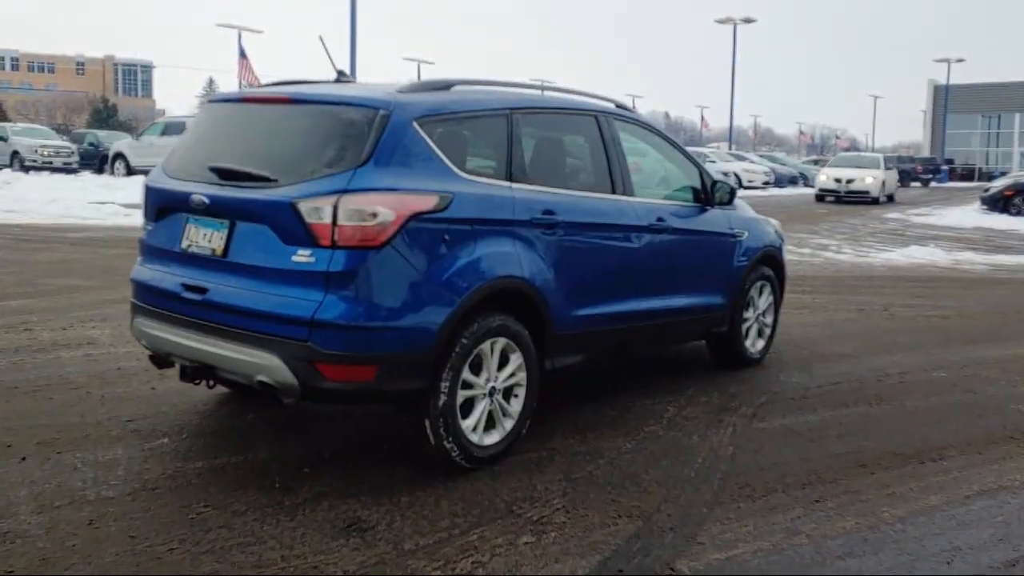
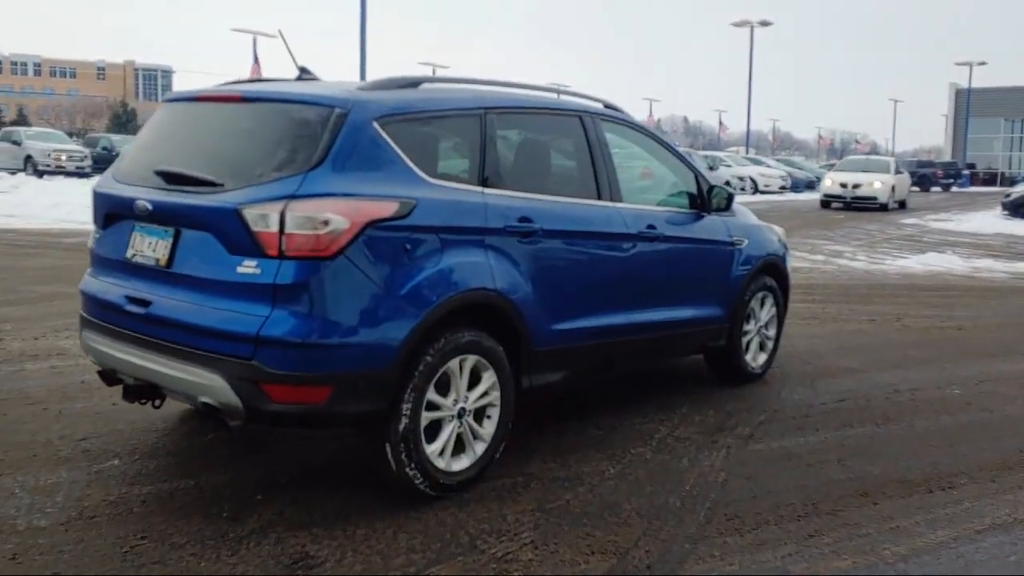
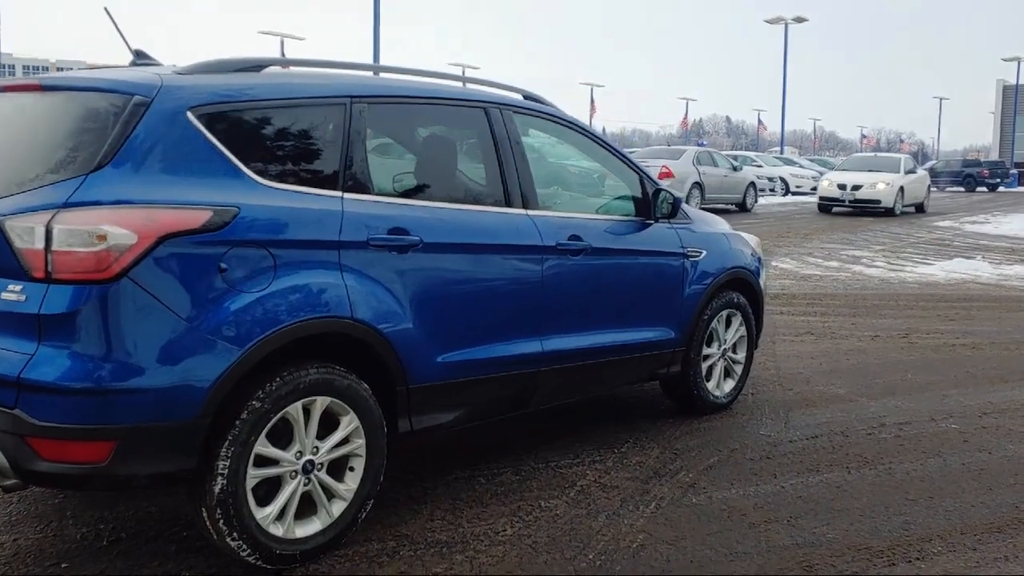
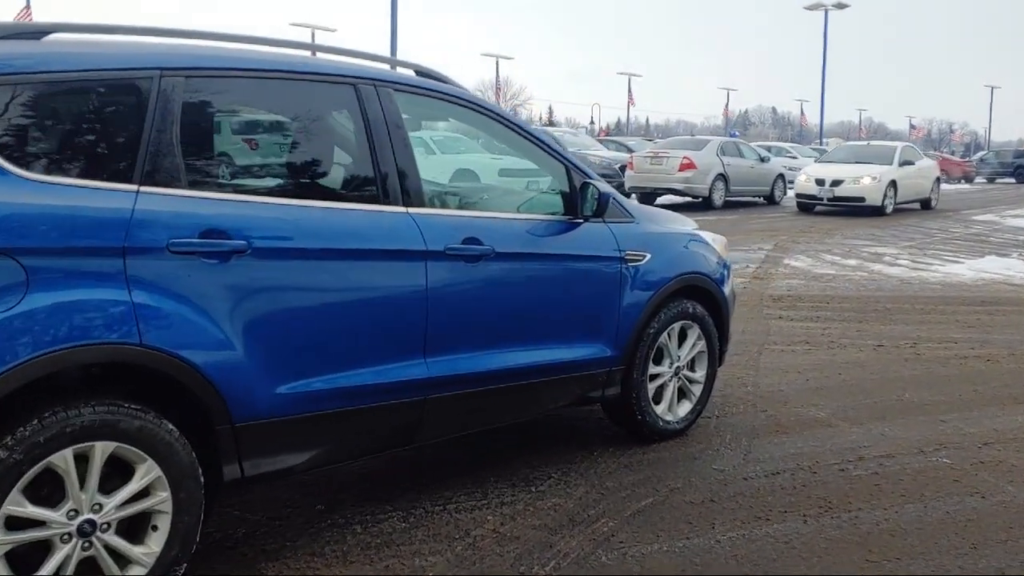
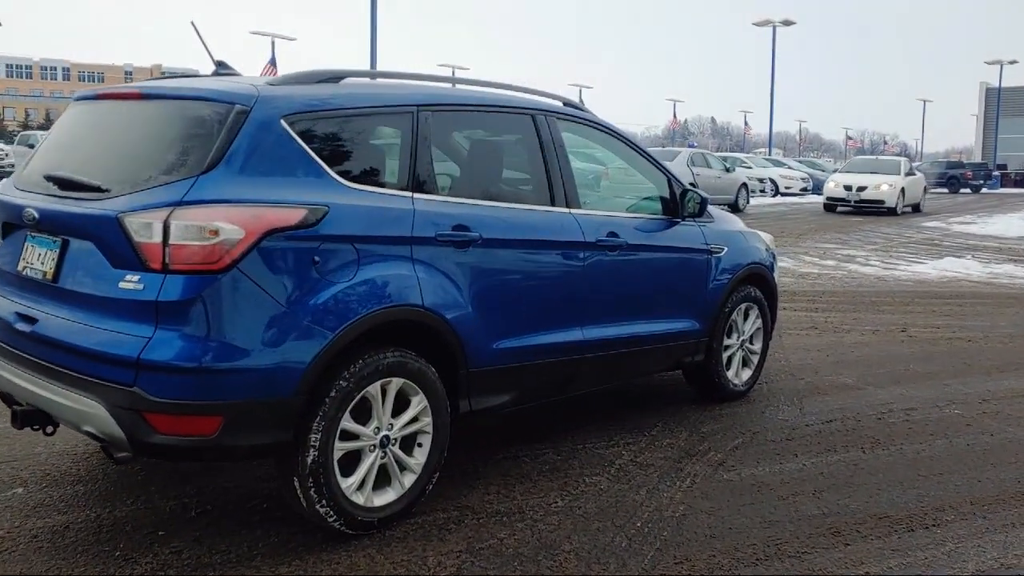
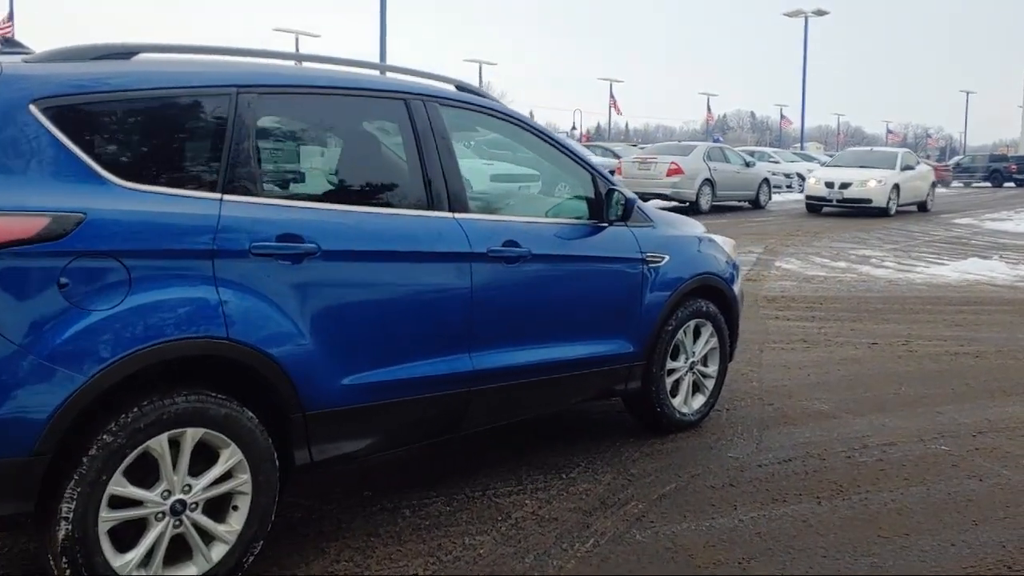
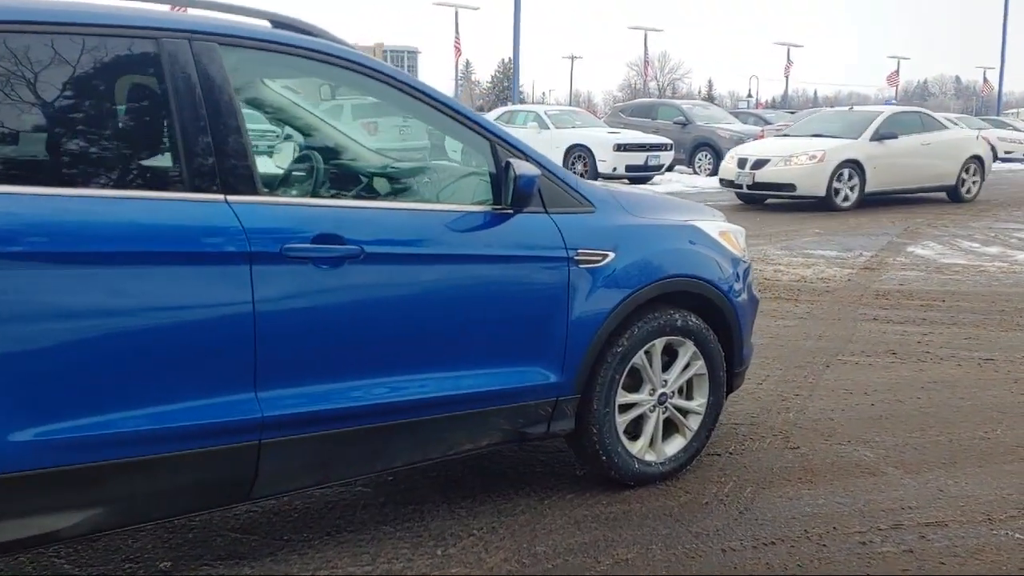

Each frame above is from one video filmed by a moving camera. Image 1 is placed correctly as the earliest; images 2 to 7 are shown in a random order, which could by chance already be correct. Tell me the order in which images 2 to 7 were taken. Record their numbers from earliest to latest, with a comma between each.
2, 5, 3, 6, 4, 7
